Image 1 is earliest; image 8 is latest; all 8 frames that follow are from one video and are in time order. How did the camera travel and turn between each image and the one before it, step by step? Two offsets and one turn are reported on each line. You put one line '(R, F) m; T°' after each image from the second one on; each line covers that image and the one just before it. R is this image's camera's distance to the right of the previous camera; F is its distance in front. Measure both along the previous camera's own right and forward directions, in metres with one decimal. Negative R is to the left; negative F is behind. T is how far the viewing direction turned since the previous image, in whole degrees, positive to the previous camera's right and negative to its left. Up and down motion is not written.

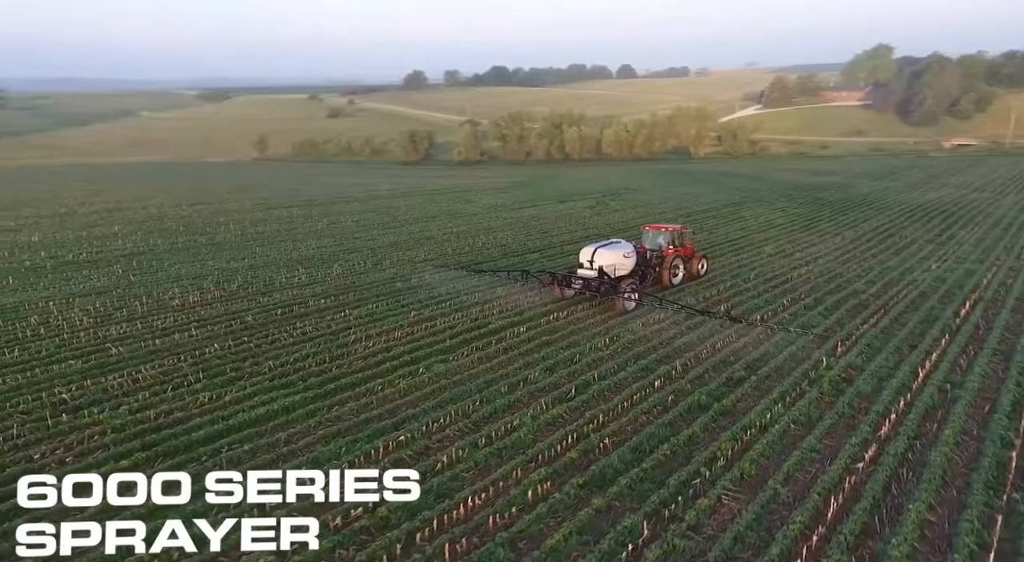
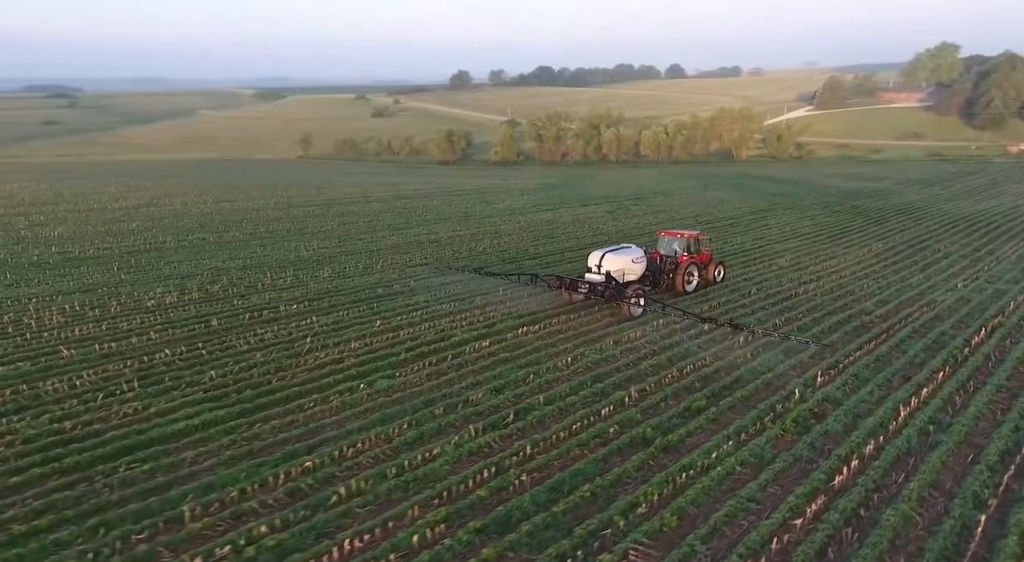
(+1.4, +0.8) m; -4°
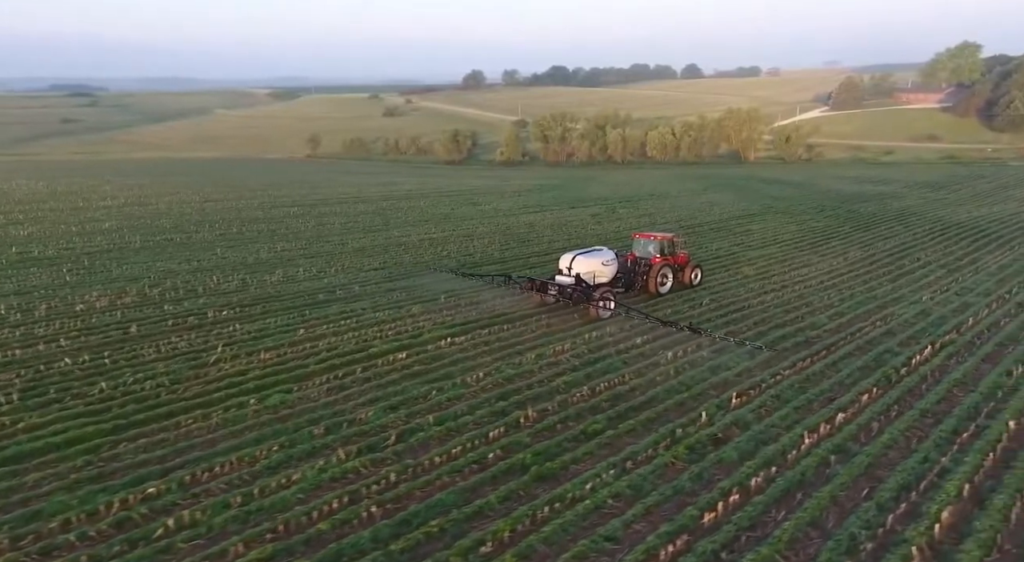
(+1.6, +0.5) m; -1°
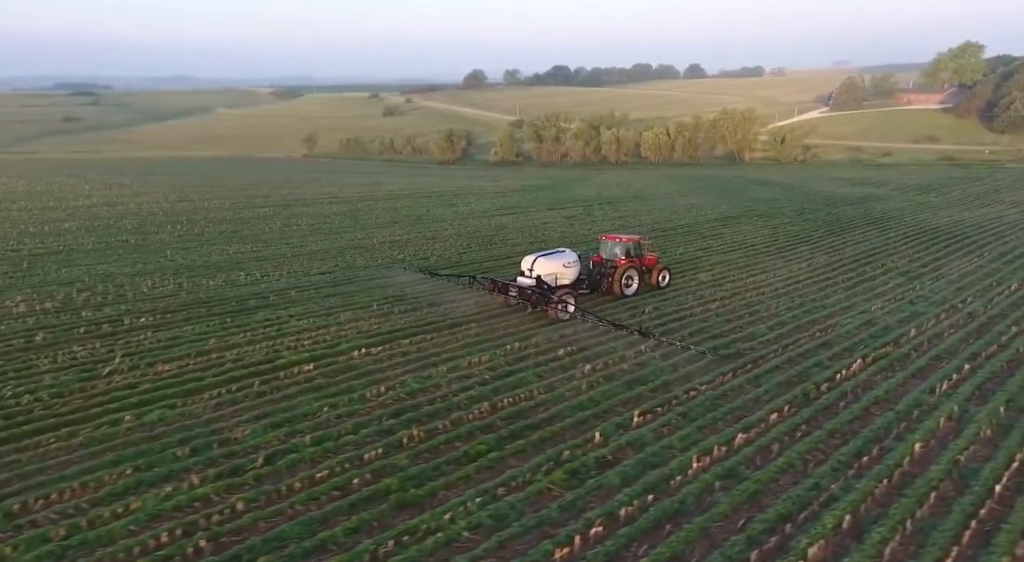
(+1.5, +0.5) m; 0°
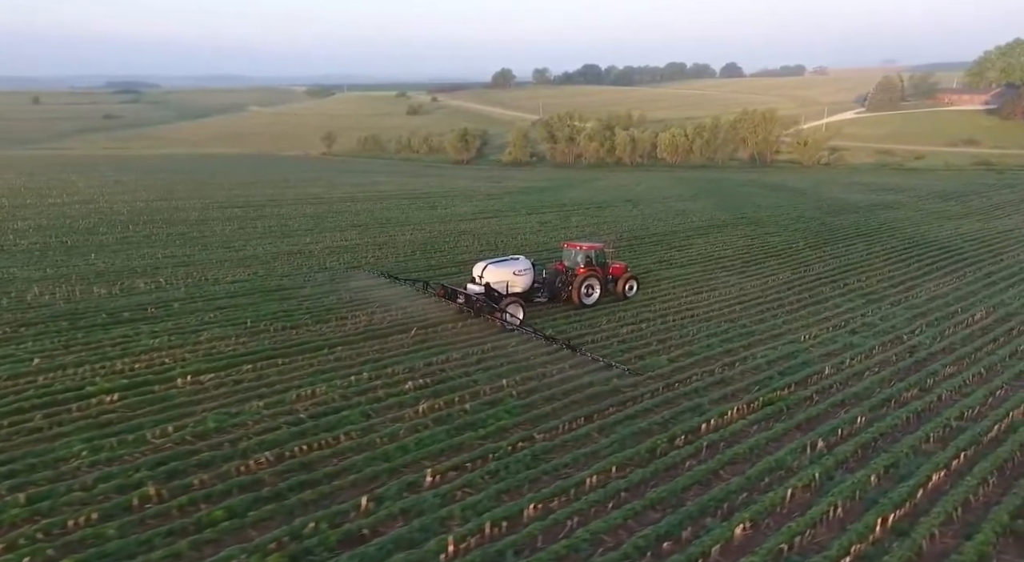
(+2.9, +1.5) m; -3°
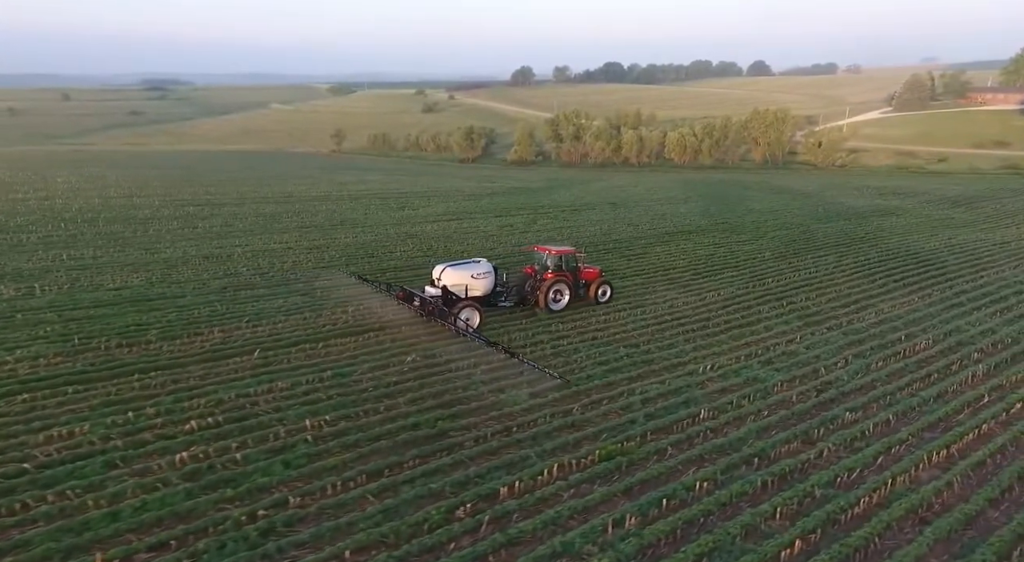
(+2.8, +1.9) m; -2°
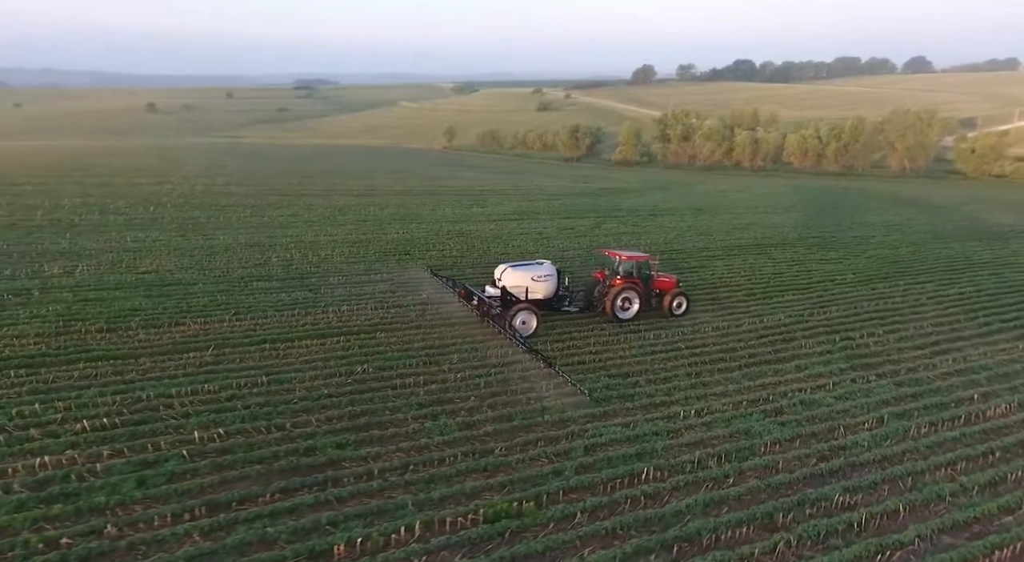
(+2.4, +1.7) m; -11°
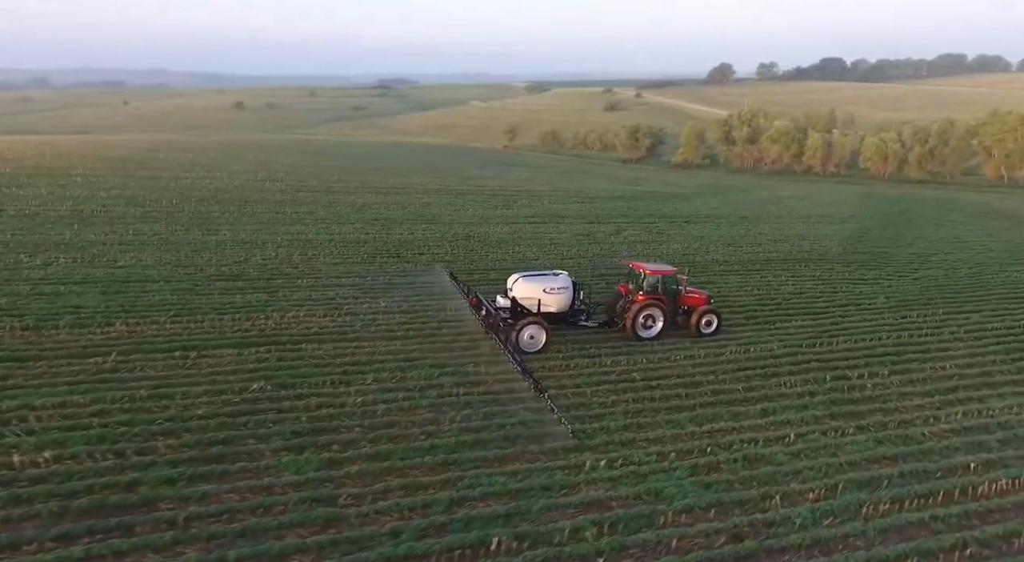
(+2.2, +1.5) m; -7°
